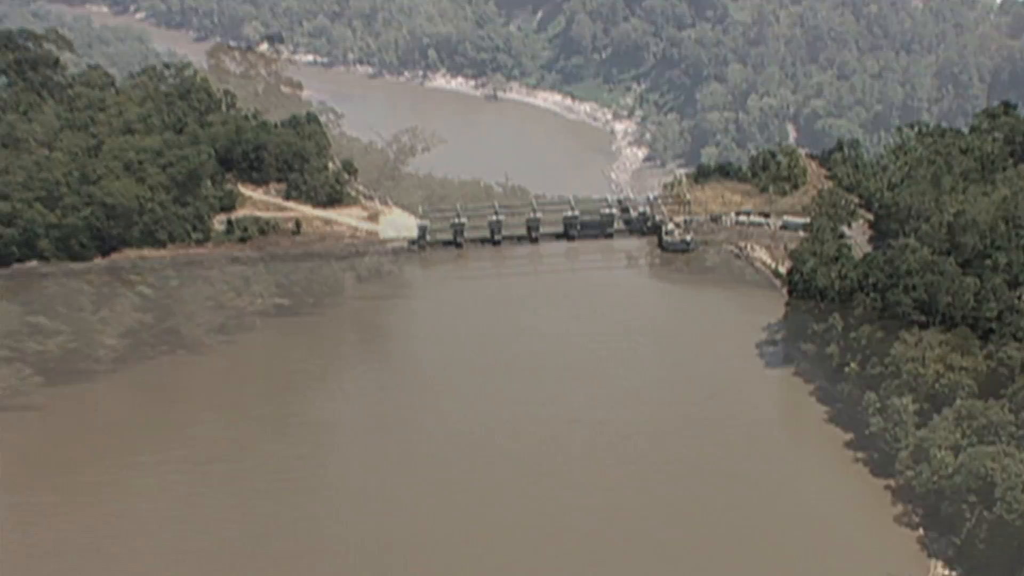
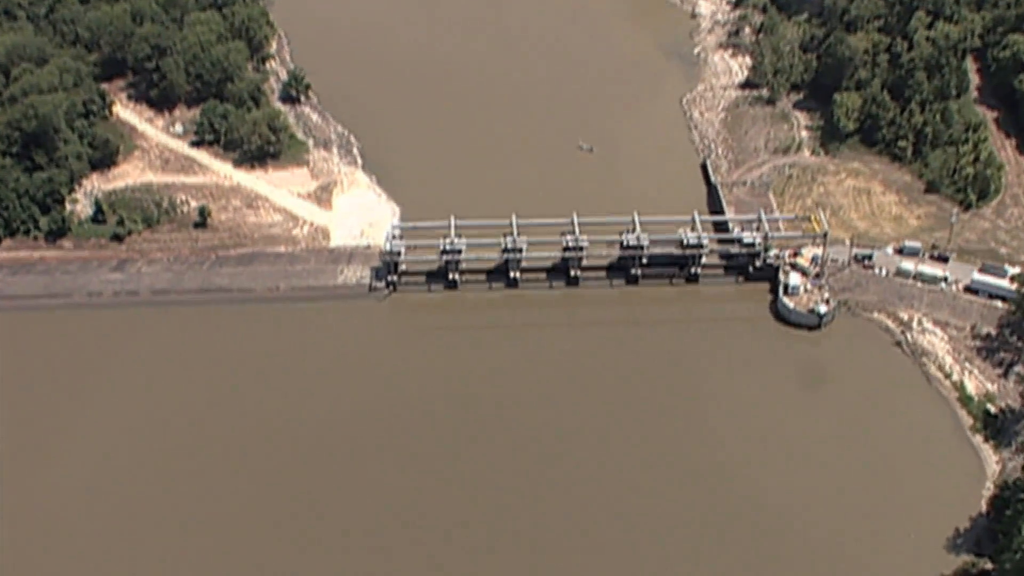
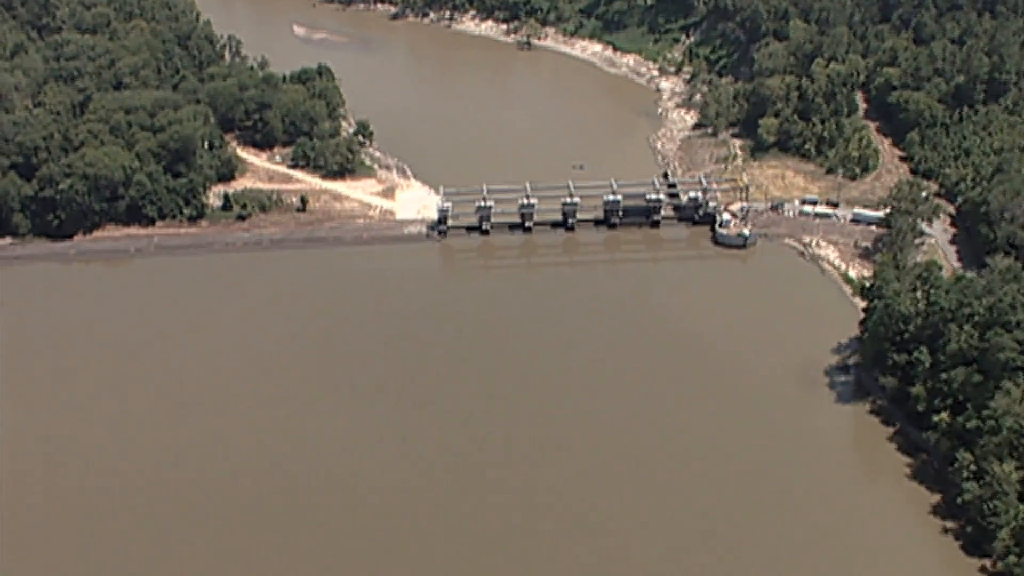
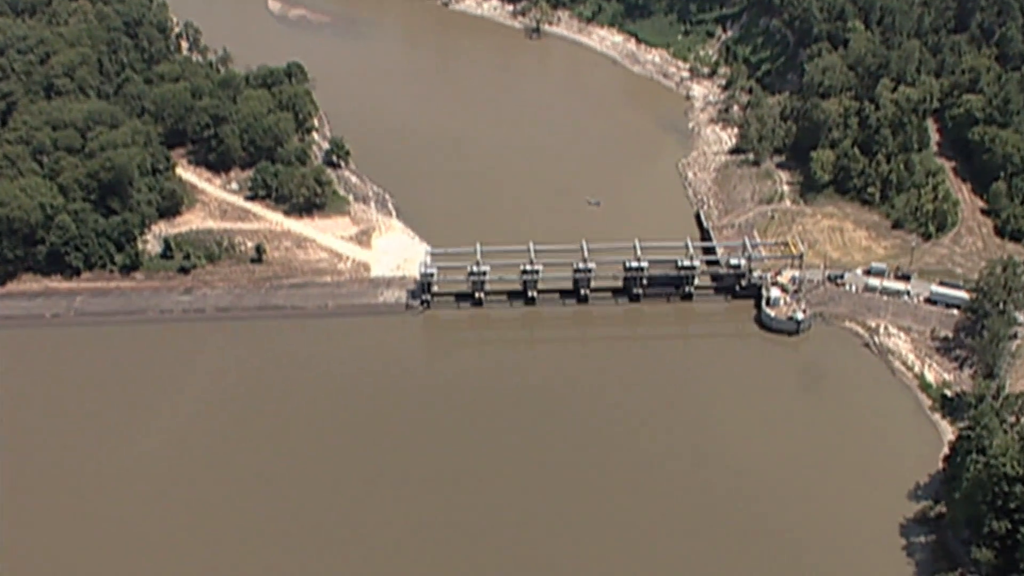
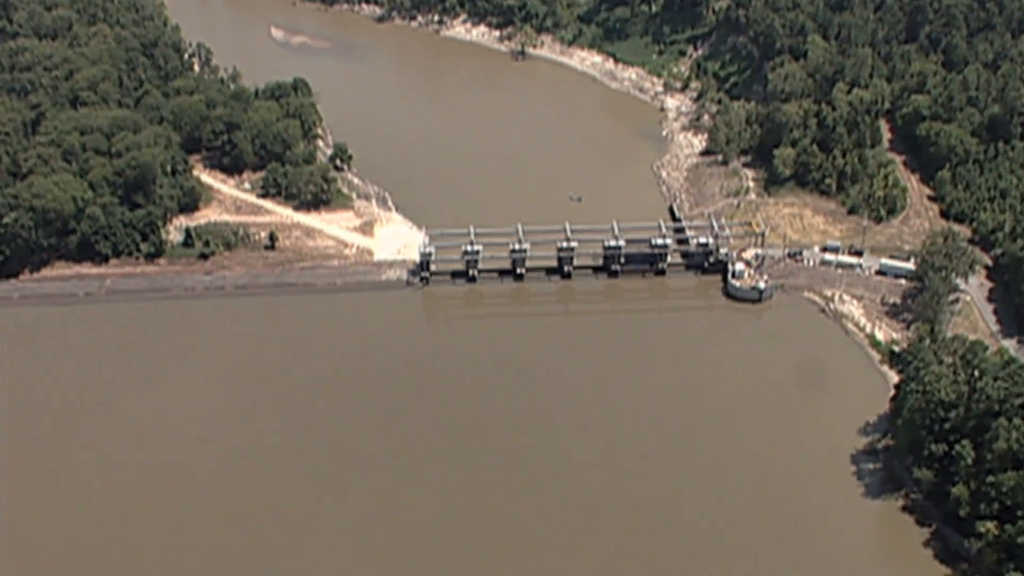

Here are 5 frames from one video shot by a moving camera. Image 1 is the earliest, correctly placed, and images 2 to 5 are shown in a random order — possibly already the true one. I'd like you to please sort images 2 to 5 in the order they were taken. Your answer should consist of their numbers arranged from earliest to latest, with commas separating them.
3, 5, 4, 2
